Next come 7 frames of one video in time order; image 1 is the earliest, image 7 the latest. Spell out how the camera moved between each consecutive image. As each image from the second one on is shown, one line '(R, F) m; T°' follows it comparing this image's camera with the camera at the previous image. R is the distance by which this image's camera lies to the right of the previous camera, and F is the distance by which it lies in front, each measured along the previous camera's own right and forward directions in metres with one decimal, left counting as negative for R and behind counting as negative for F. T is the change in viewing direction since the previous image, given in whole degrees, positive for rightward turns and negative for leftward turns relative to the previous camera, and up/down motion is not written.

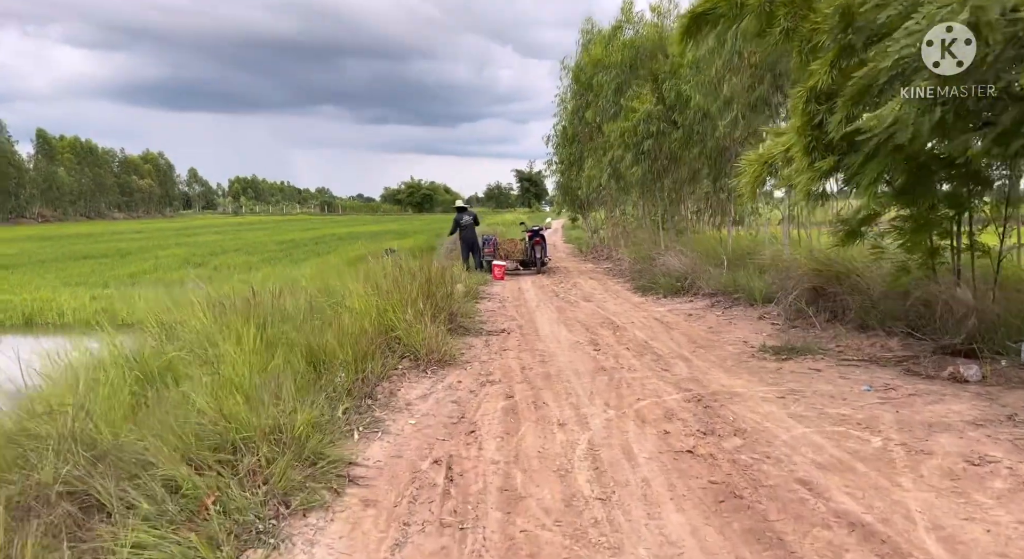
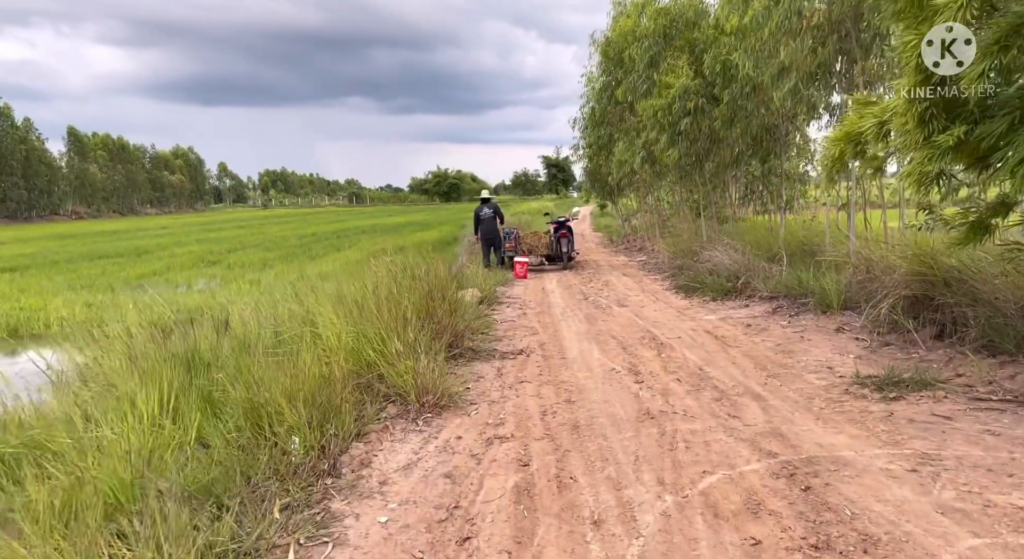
(+0.1, +1.5) m; -2°
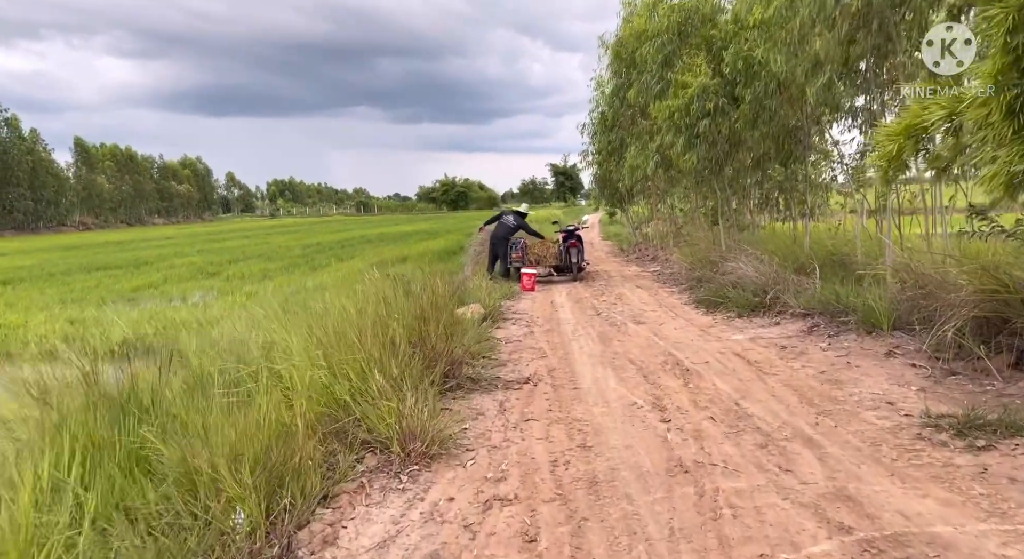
(0.0, +0.8) m; -1°
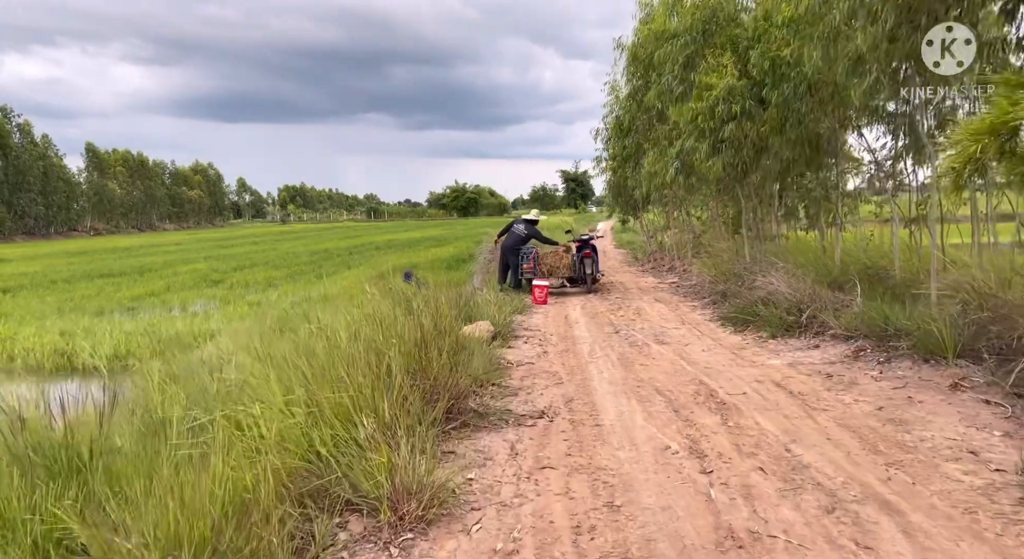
(0.0, +0.7) m; -1°
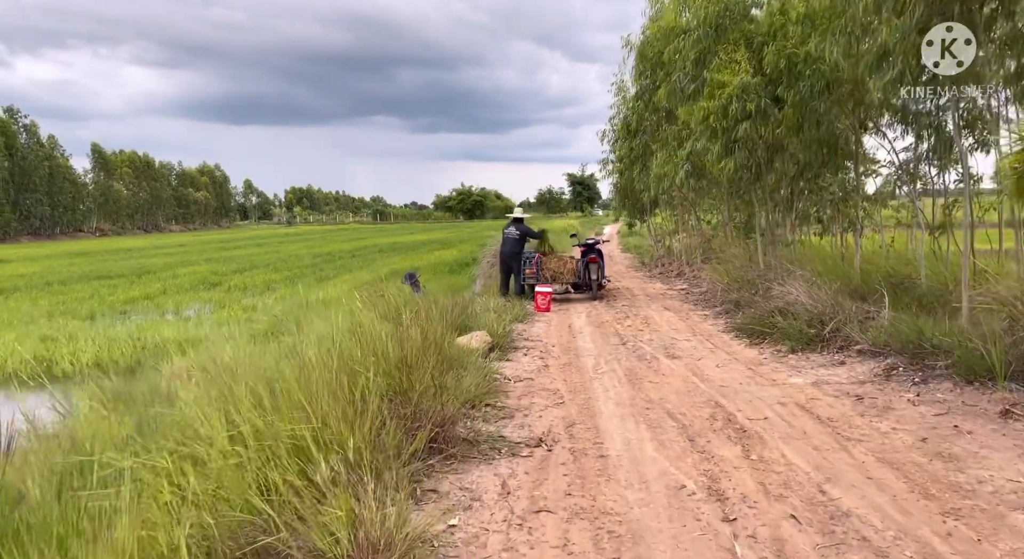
(+0.1, +0.6) m; 0°
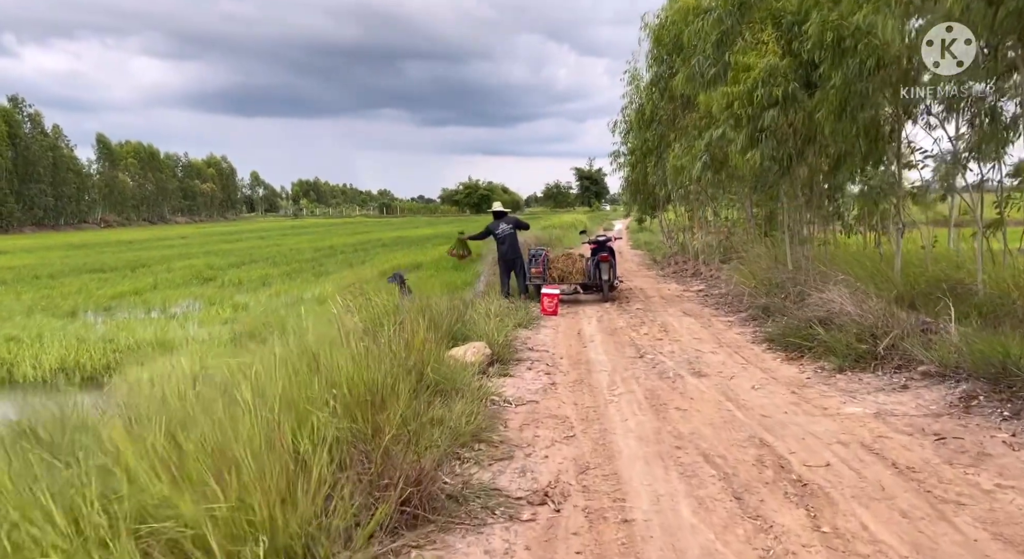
(0.0, +1.1) m; -1°
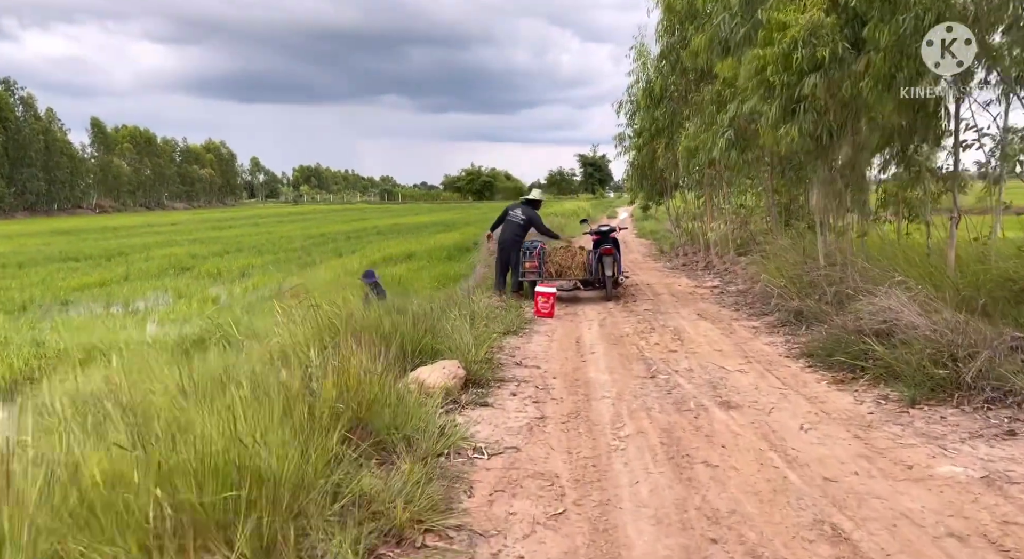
(+0.2, +1.5) m; 0°
